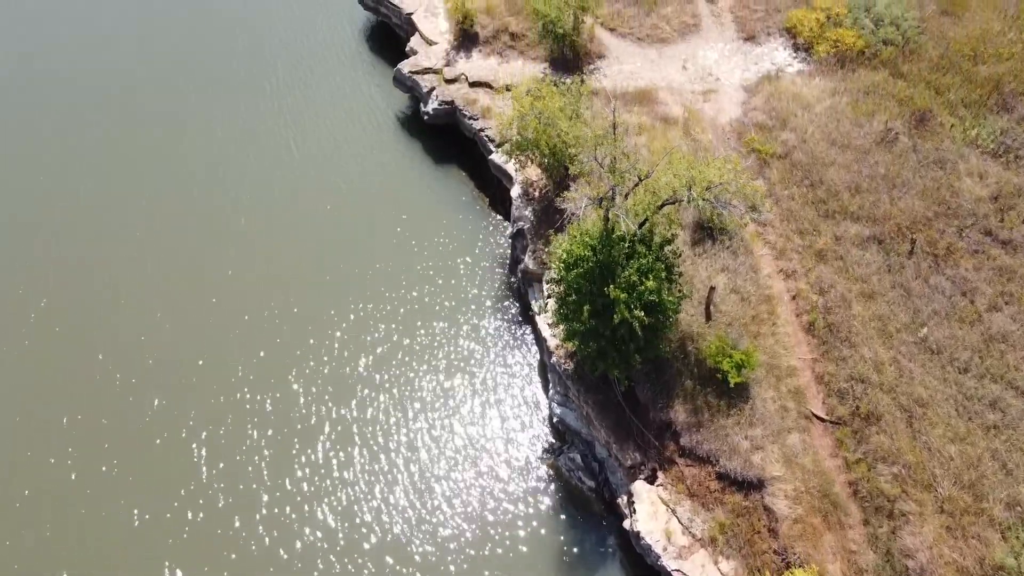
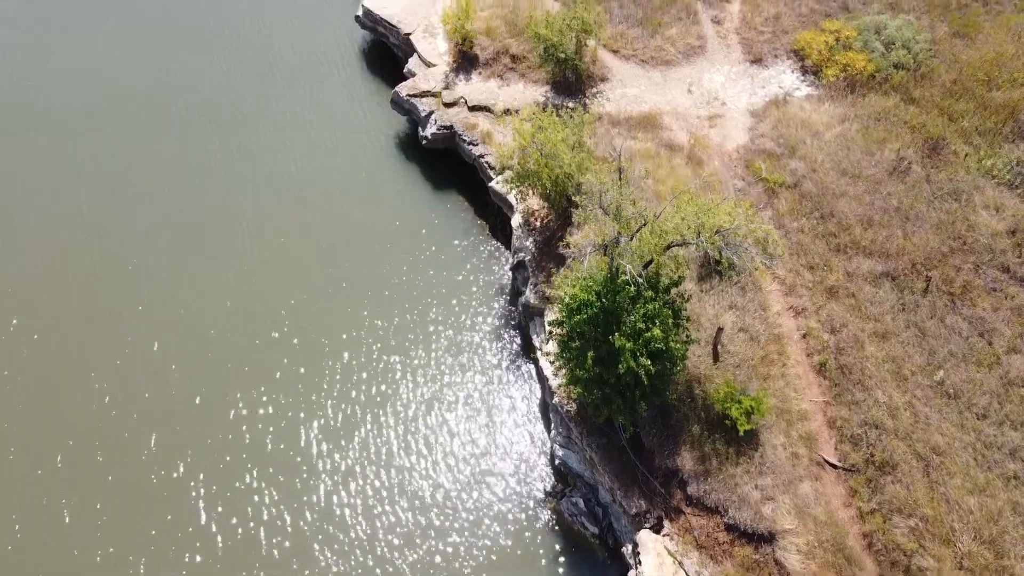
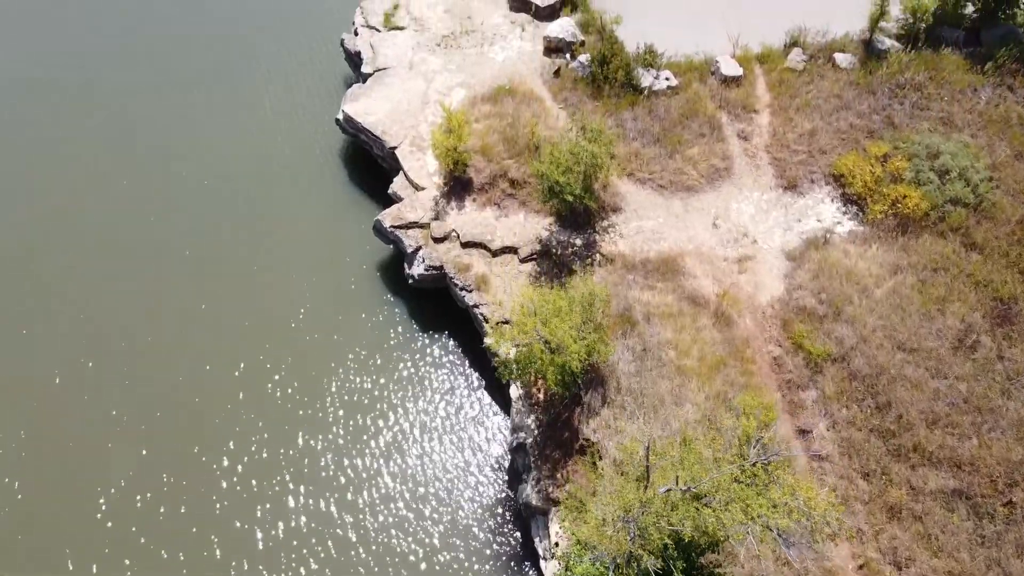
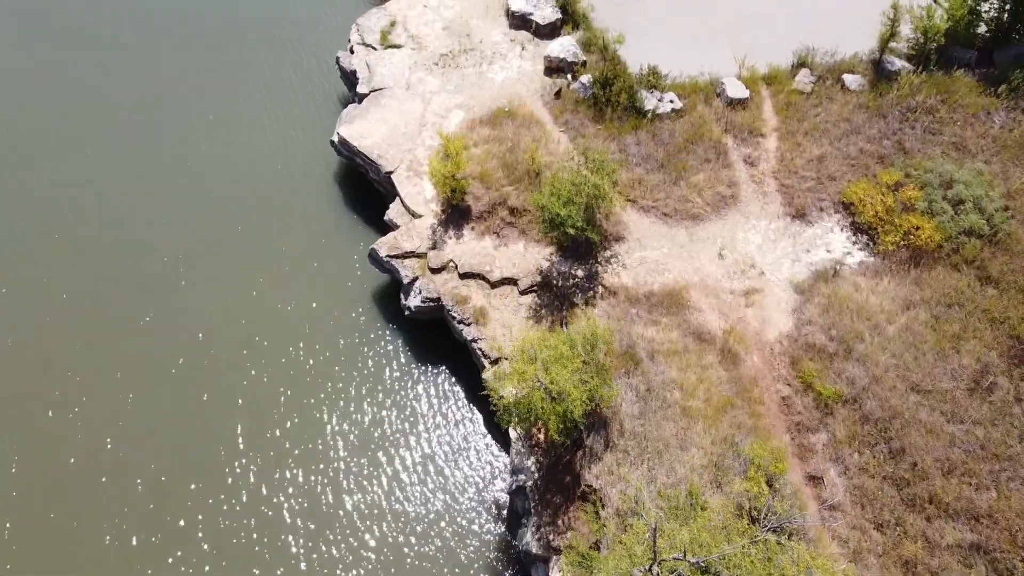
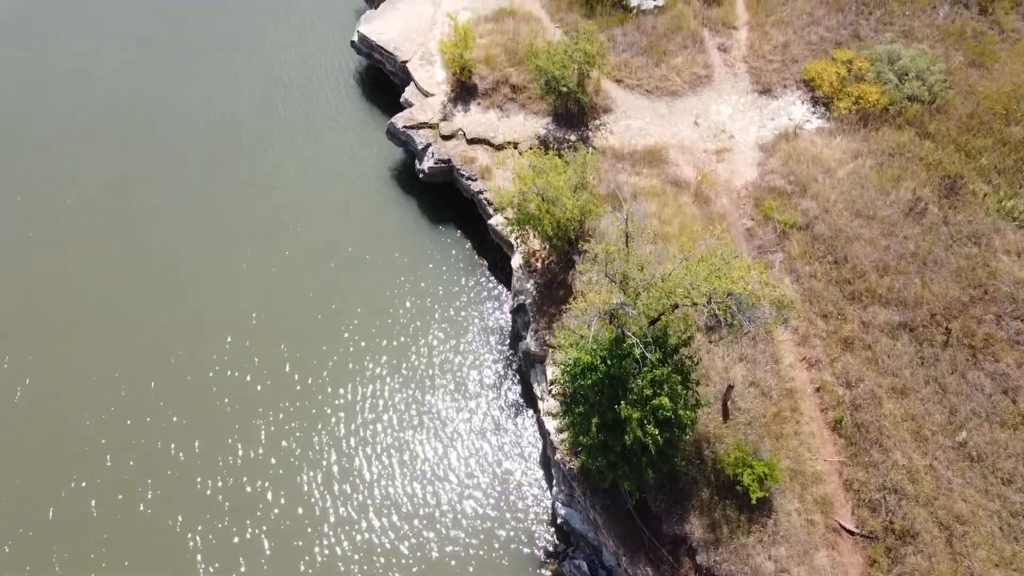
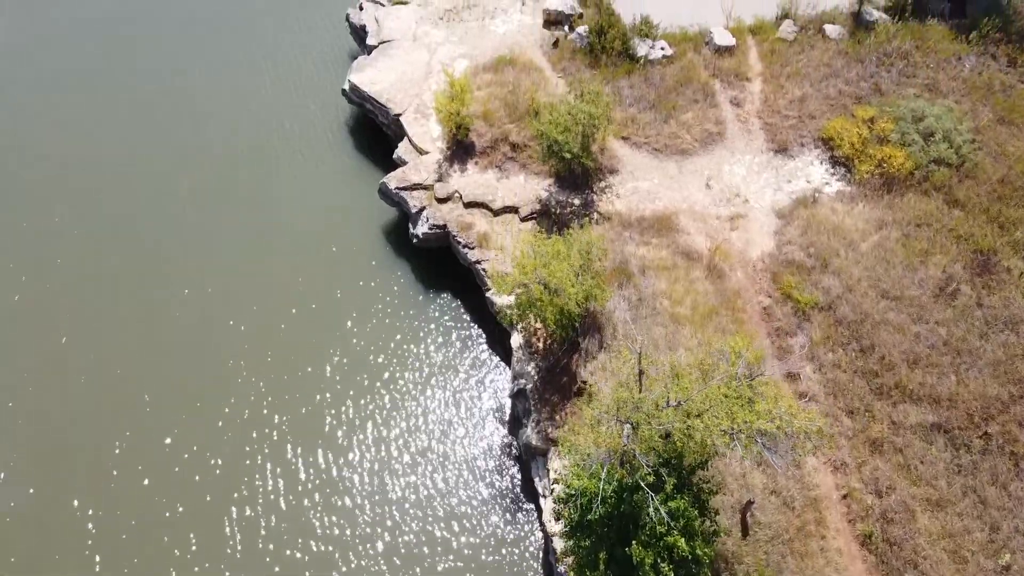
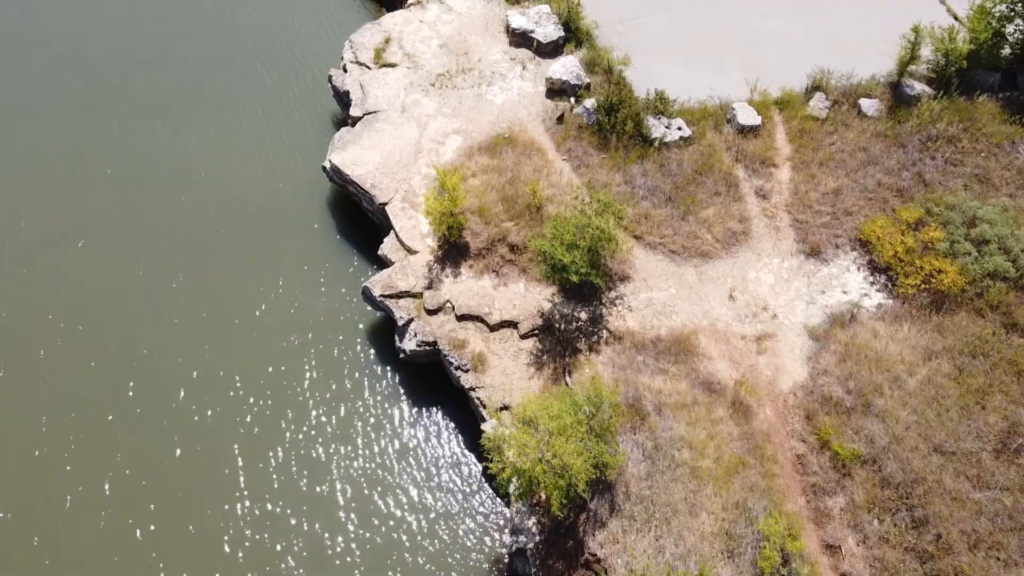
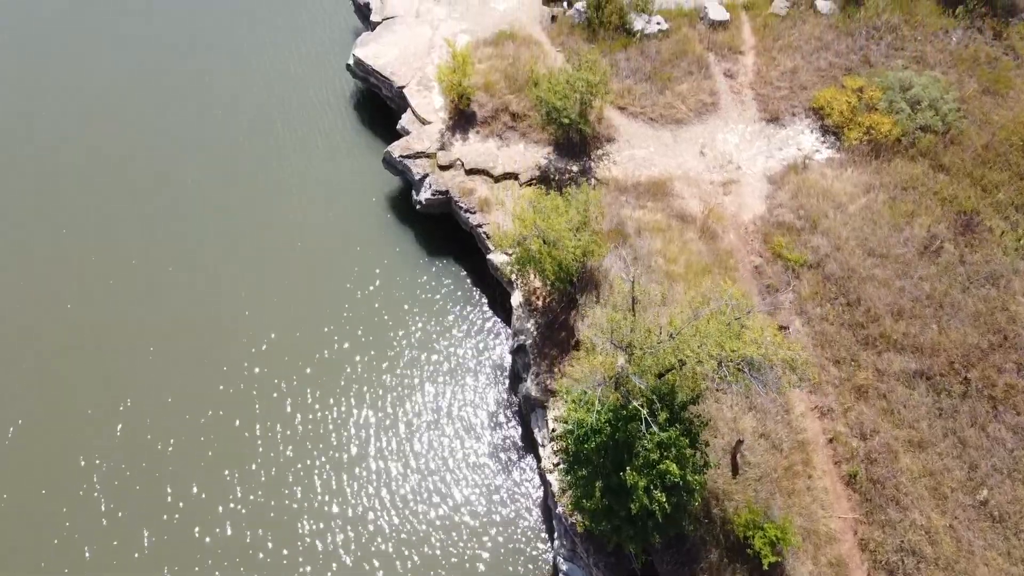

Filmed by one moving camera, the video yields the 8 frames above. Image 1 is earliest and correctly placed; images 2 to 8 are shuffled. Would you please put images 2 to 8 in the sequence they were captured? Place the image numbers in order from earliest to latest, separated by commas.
2, 5, 8, 6, 3, 4, 7
